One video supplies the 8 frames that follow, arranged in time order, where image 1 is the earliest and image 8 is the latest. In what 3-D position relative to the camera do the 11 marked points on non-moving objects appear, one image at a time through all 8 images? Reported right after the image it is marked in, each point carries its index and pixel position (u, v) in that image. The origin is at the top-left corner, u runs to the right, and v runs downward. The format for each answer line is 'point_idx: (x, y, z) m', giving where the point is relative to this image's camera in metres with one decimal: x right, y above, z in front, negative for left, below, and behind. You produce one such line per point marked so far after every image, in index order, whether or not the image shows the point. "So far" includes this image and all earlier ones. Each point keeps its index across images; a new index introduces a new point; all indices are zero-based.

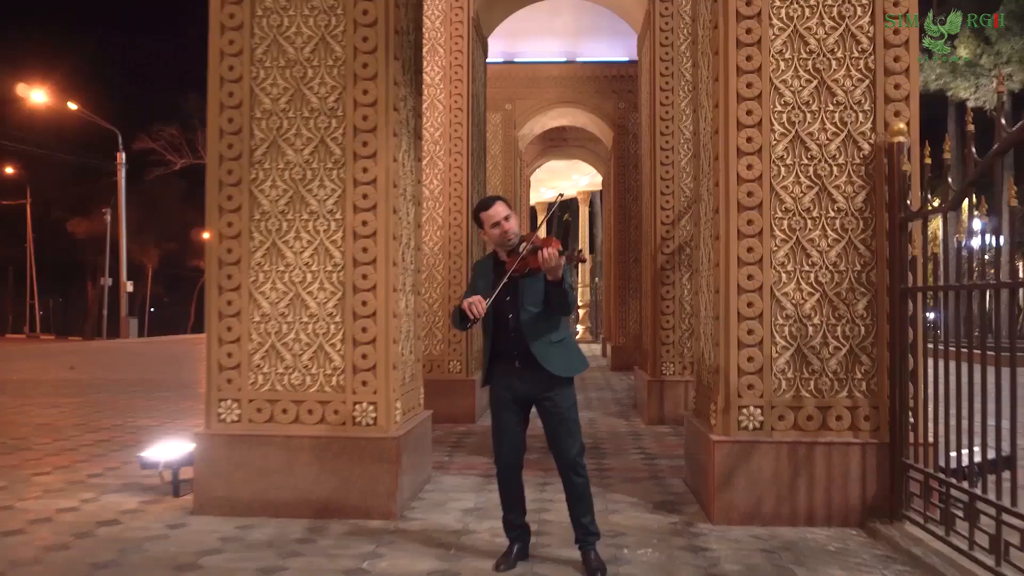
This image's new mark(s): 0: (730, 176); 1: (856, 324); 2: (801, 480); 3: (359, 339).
0: (+1.0, +0.5, +3.8) m
1: (+1.5, -0.2, +3.8) m
2: (+1.2, -0.8, +3.8) m
3: (-0.7, -0.2, +3.9) m
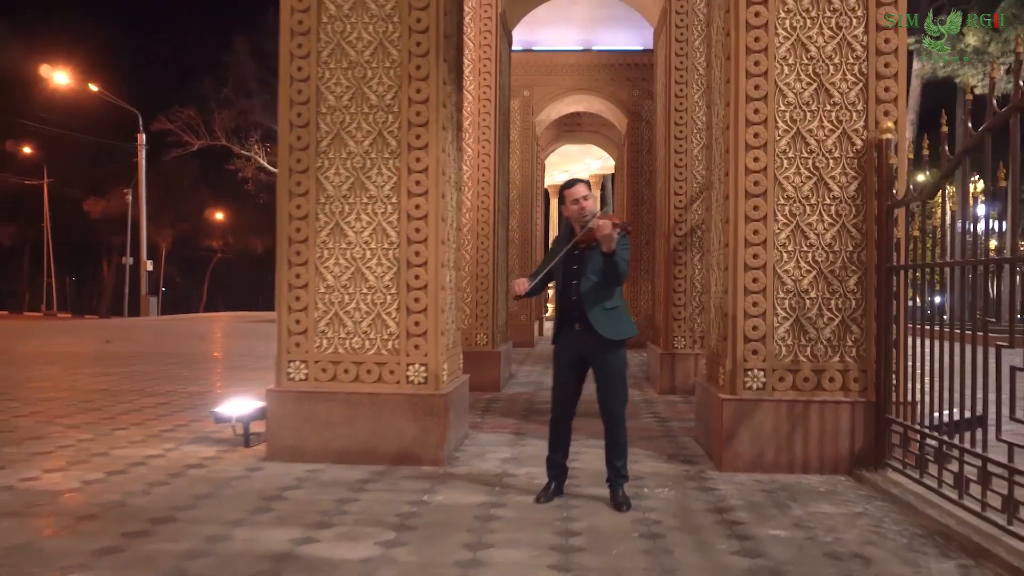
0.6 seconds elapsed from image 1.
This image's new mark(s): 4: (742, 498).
0: (+1.1, +0.6, +4.4) m
1: (+1.7, 0.0, +4.3) m
2: (+1.4, -0.7, +4.3) m
3: (-0.5, -0.1, +4.5) m
4: (+1.0, -0.9, +3.8) m
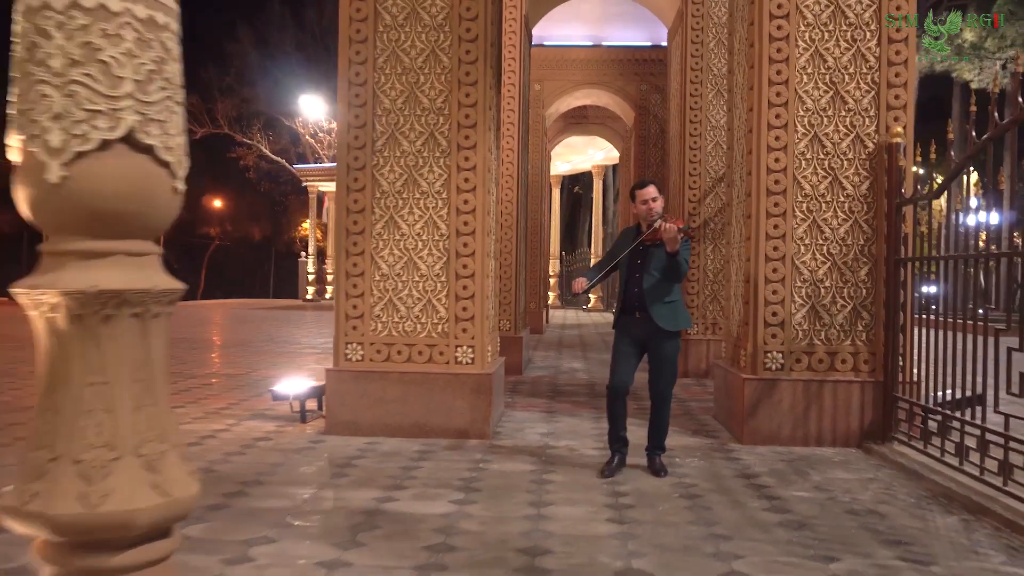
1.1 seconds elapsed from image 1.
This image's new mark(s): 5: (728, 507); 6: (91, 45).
0: (+1.4, +0.7, +4.8) m
1: (+1.9, 0.0, +4.8) m
2: (+1.6, -0.7, +4.8) m
3: (-0.3, 0.0, +4.9) m
4: (+1.2, -0.9, +4.2) m
5: (+0.9, -0.9, +3.4) m
6: (-0.8, +0.4, +1.7) m
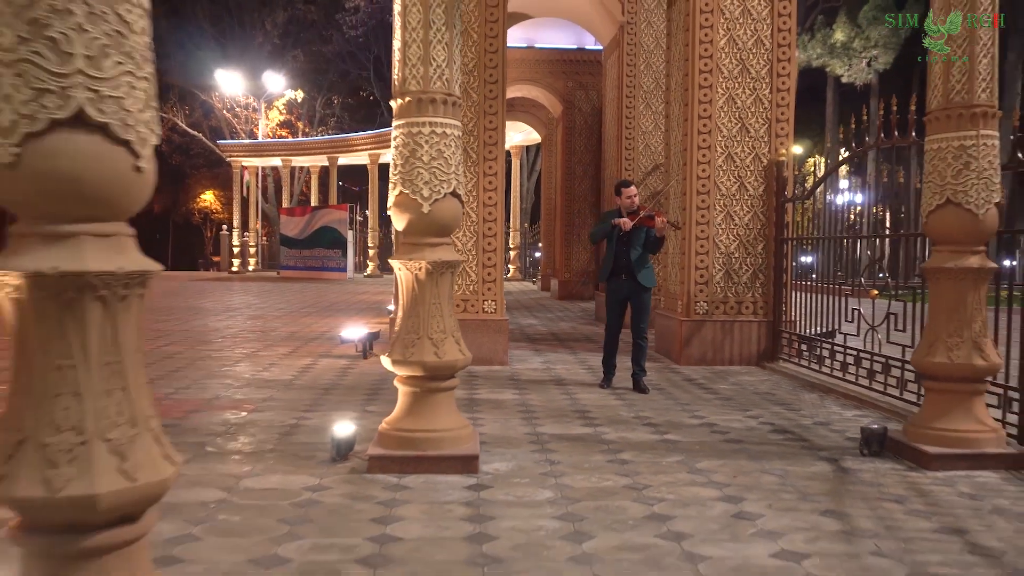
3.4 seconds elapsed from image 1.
0: (+1.4, +0.9, +7.0) m
1: (+2.0, +0.2, +7.0) m
2: (+1.7, -0.4, +7.0) m
3: (-0.2, +0.2, +6.9) m
4: (+1.4, -0.6, +6.4) m
5: (+1.1, -0.7, +5.6) m
6: (-0.3, +0.6, +3.6) m
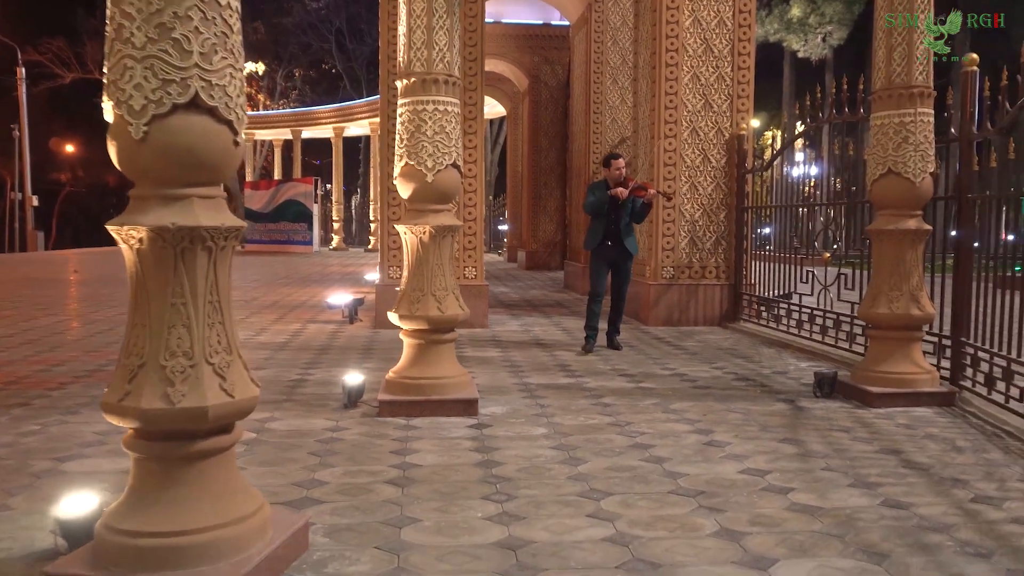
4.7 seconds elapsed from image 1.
0: (+1.3, +1.2, +7.4) m
1: (+1.8, +0.5, +7.5) m
2: (+1.5, -0.1, +7.5) m
3: (-0.4, +0.5, +7.3) m
4: (+1.2, -0.4, +6.9) m
5: (+1.0, -0.4, +6.1) m
6: (-0.3, +0.7, +4.0) m
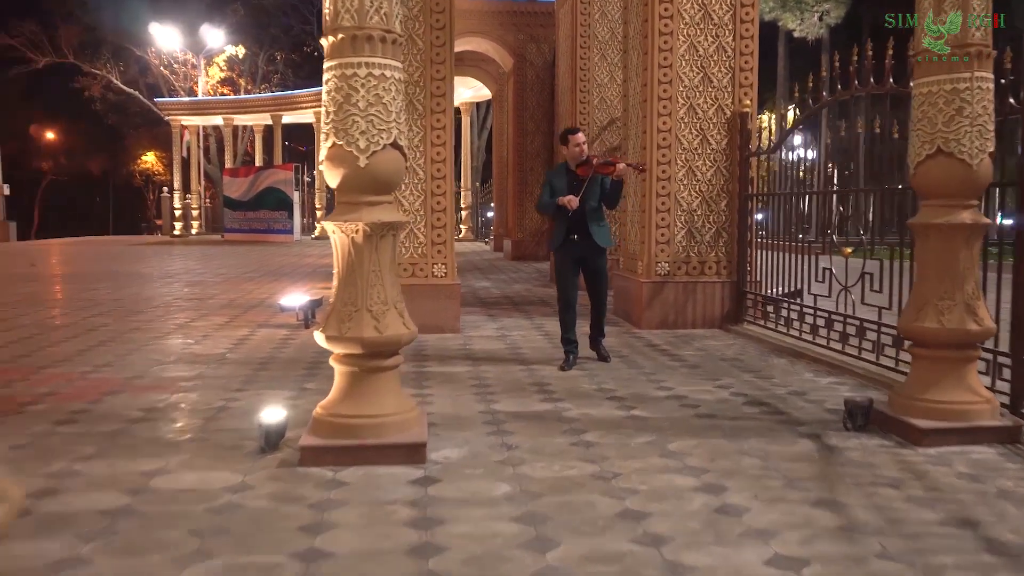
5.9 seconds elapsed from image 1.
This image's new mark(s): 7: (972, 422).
0: (+1.1, +1.2, +6.6) m
1: (+1.6, +0.6, +6.7) m
2: (+1.4, -0.1, +6.7) m
3: (-0.6, +0.5, +6.4) m
4: (+1.0, -0.4, +6.1) m
5: (+0.8, -0.4, +5.3) m
6: (-0.5, +0.7, +3.1) m
7: (+1.8, -0.5, +3.4) m
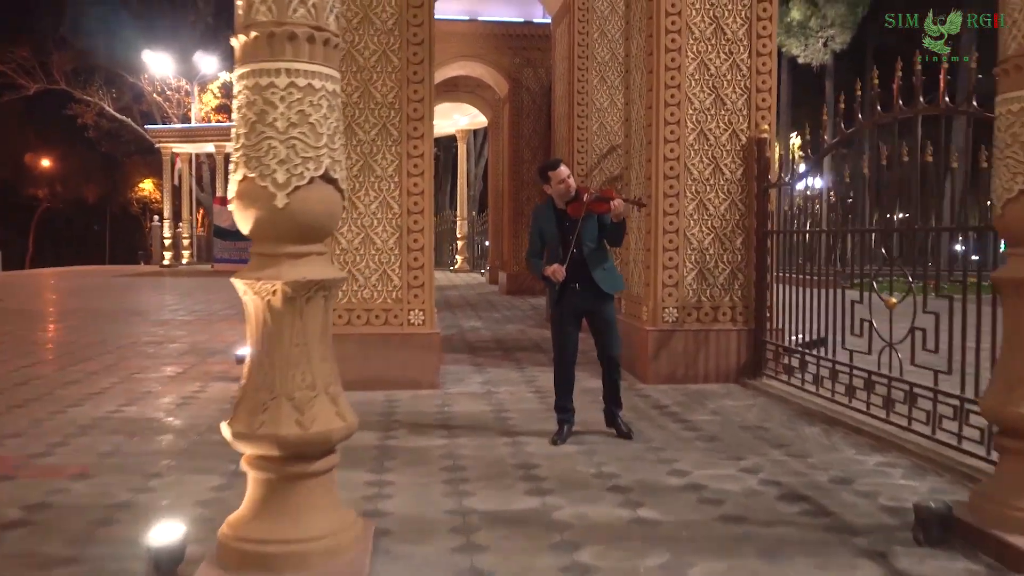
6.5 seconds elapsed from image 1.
0: (+1.0, +0.9, +5.8) m
1: (+1.5, +0.2, +5.9) m
2: (+1.3, -0.4, +5.9) m
3: (-0.6, +0.1, +5.7) m
4: (+1.0, -0.7, +5.3) m
5: (+0.7, -0.7, +4.5) m
6: (-0.6, +0.5, +2.4) m
7: (+1.7, -0.7, +2.6) m
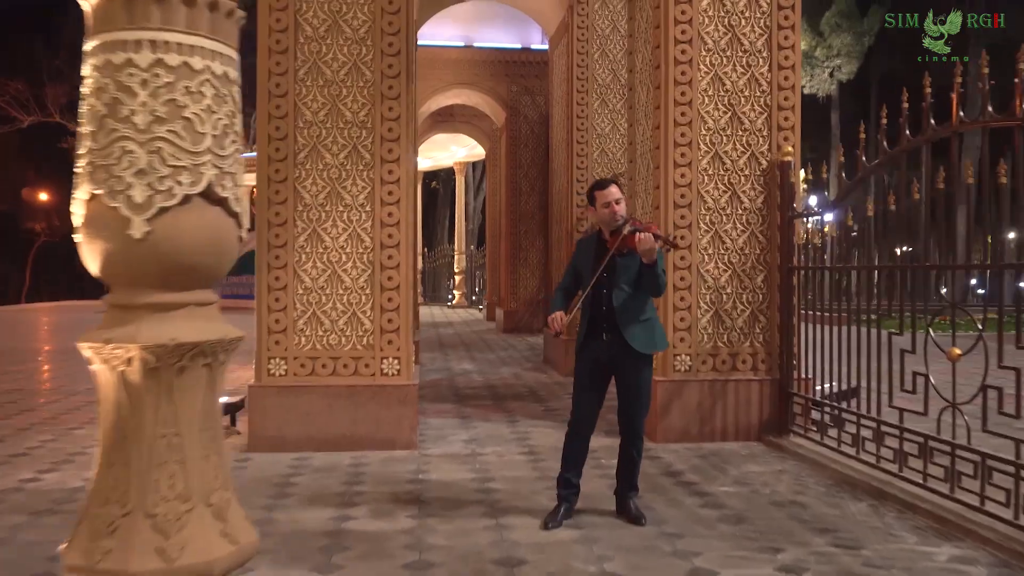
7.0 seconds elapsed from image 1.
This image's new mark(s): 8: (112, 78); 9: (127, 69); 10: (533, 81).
0: (+0.9, +0.6, +5.1) m
1: (+1.4, 0.0, +5.2) m
2: (+1.2, -0.7, +5.1) m
3: (-0.7, -0.1, +4.9) m
4: (+0.9, -0.9, +4.5) m
5: (+0.7, -0.9, +3.7) m
6: (-0.6, +0.3, +1.7) m
7: (+1.6, -0.9, +1.8) m
8: (-0.8, +0.4, +1.7) m
9: (-0.7, +0.4, +1.6) m
10: (+0.3, +3.2, +13.6) m
